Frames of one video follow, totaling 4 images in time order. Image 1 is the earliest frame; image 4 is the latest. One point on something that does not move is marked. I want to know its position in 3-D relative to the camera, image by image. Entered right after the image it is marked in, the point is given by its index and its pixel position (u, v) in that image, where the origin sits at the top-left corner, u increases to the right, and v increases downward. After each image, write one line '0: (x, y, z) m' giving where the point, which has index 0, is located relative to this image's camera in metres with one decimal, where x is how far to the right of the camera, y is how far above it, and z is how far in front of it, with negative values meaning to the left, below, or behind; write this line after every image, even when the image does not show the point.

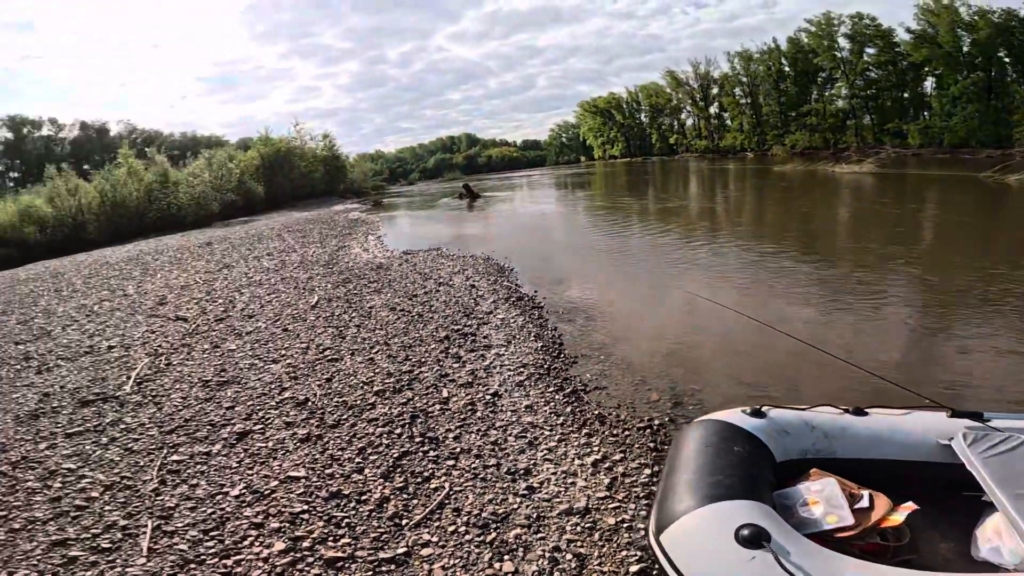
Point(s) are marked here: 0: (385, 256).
0: (-3.8, +0.8, +17.0) m
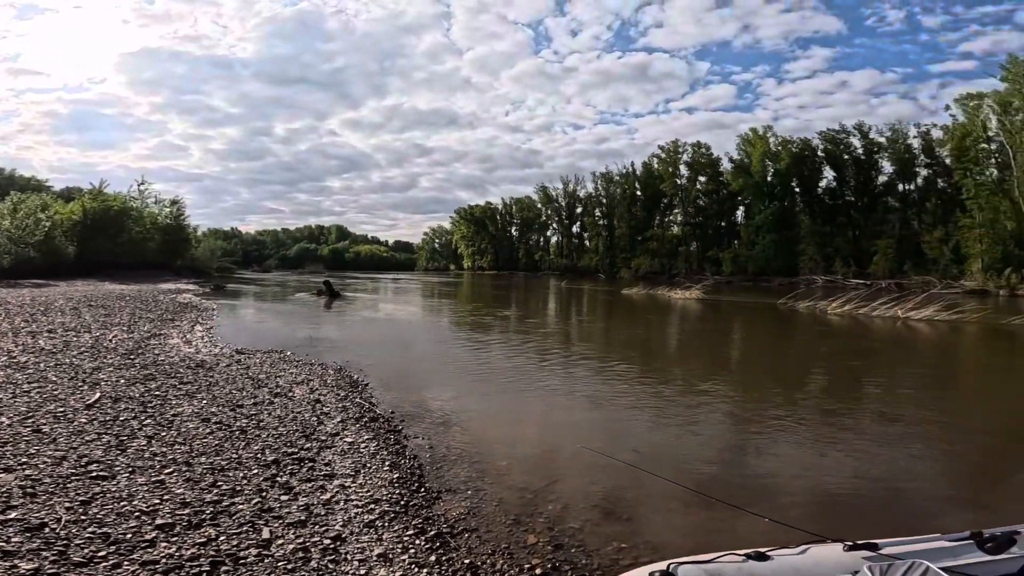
0: (-7.6, -1.7, +14.9) m
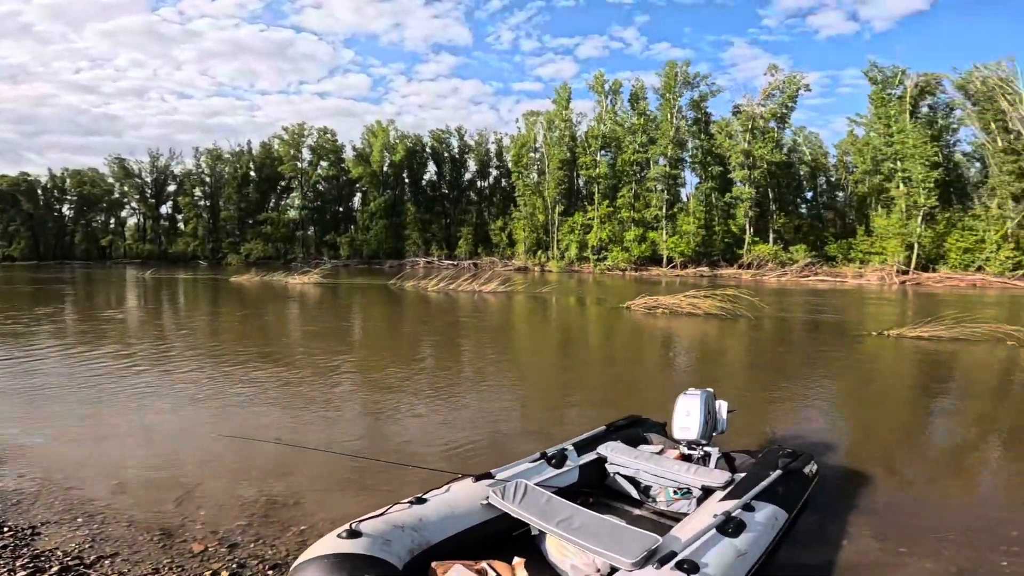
0: (-14.6, -1.9, +8.4) m
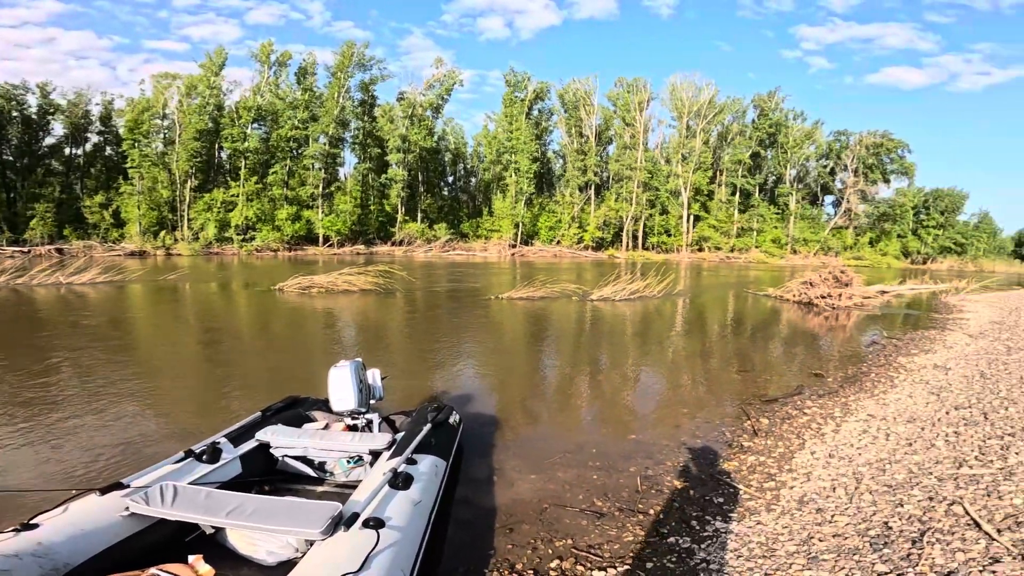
0: (-16.5, -2.5, 0.0) m
